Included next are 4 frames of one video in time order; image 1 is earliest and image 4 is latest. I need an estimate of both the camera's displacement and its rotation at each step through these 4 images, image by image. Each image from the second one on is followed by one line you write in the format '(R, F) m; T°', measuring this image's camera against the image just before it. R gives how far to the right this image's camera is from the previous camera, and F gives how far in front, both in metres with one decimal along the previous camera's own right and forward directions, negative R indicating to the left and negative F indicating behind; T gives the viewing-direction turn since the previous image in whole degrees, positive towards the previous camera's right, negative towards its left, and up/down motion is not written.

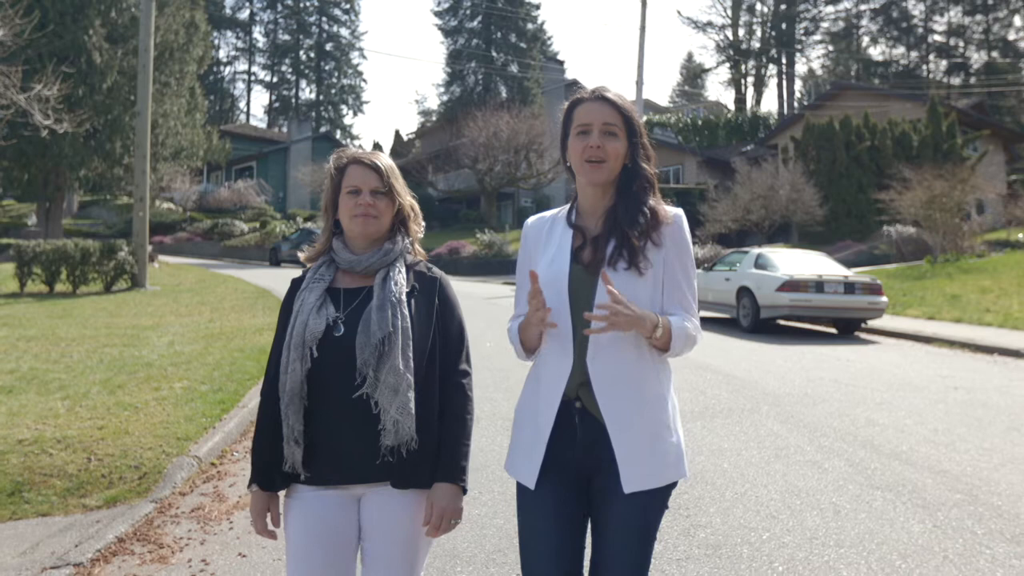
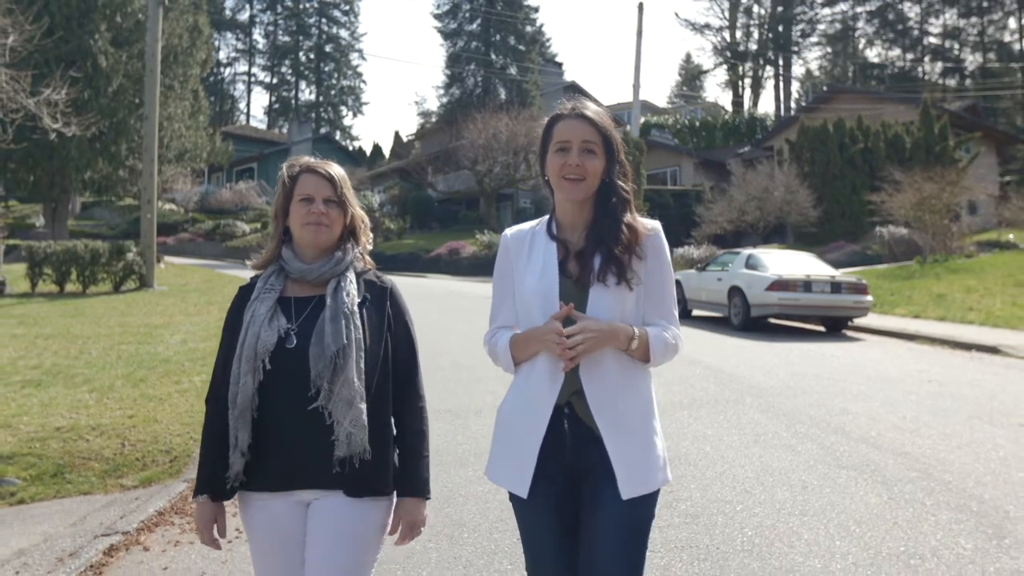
(0.0, -0.6) m; 0°
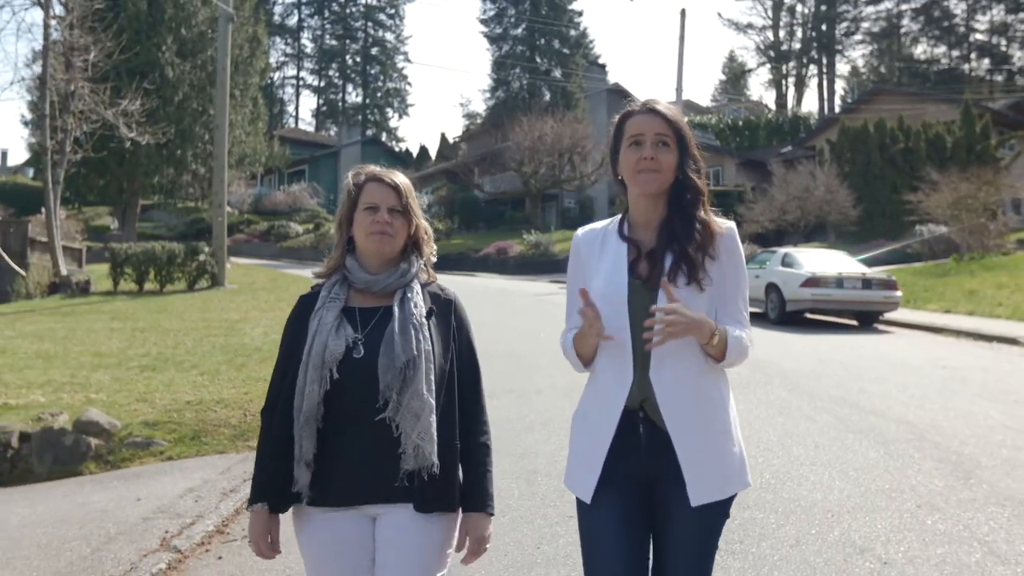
(-0.1, -1.3) m; -3°
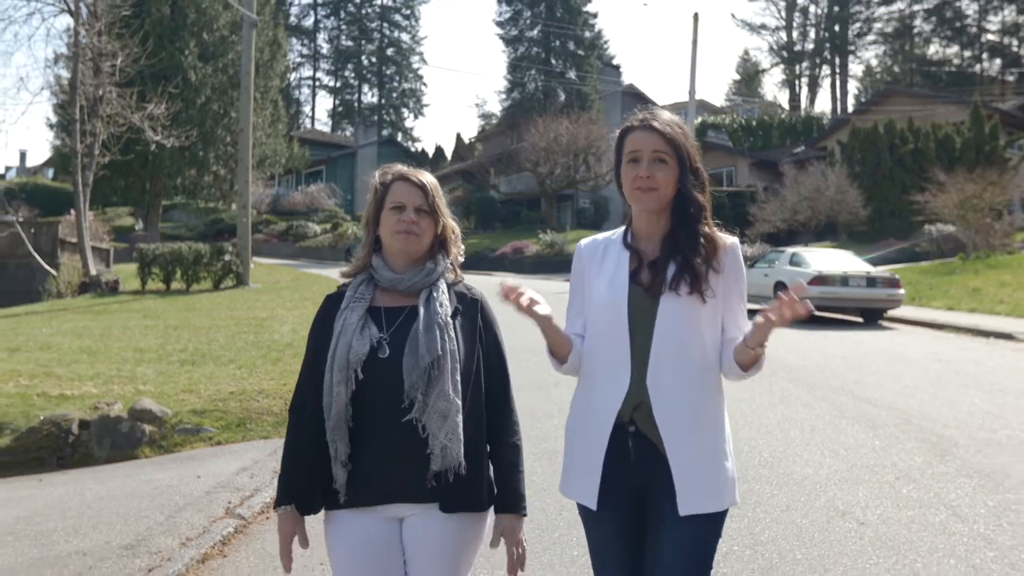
(-0.1, -0.7) m; -1°
